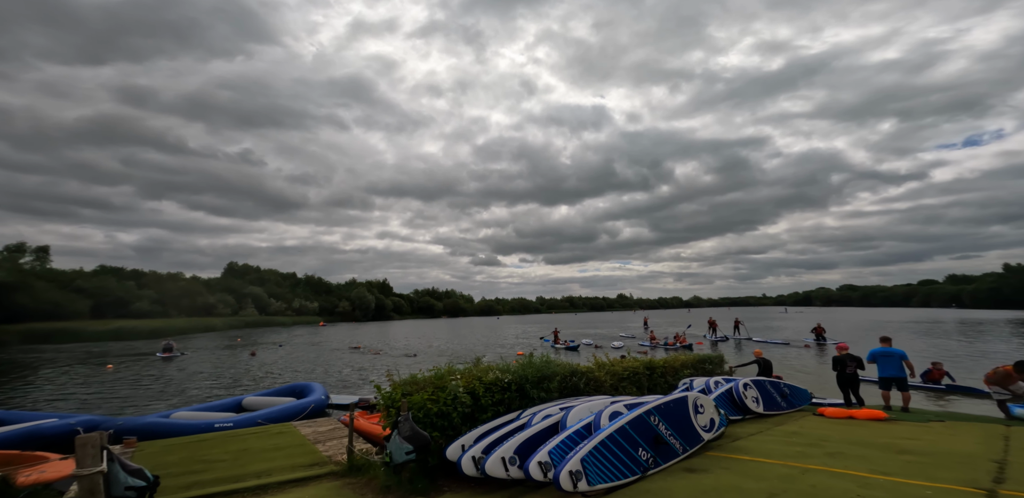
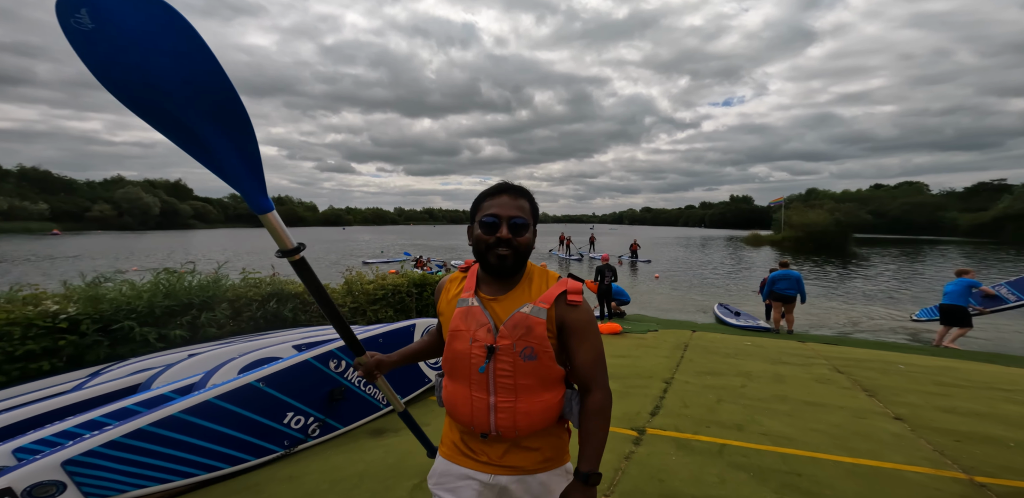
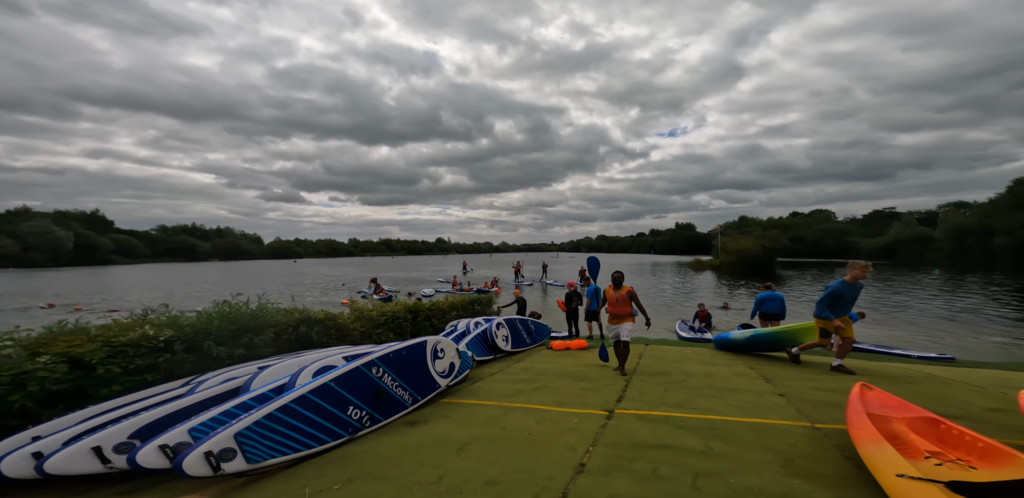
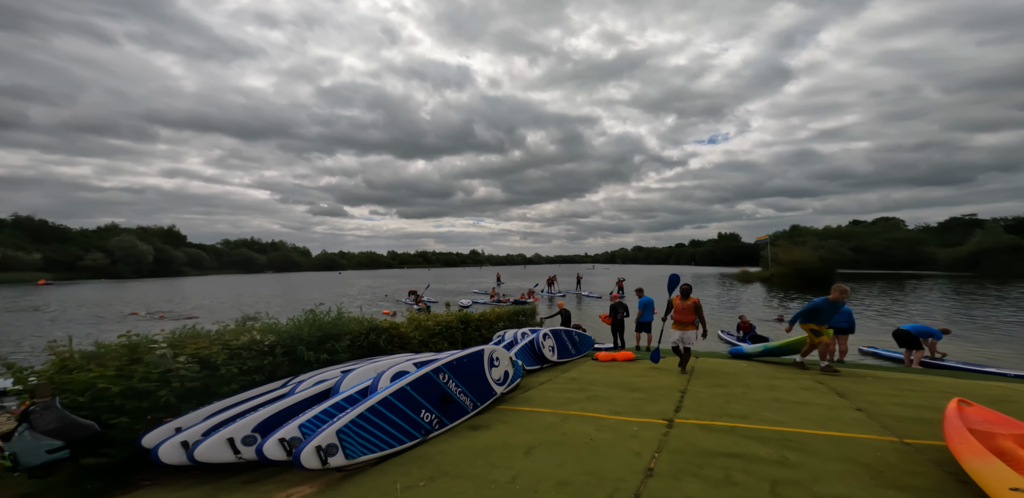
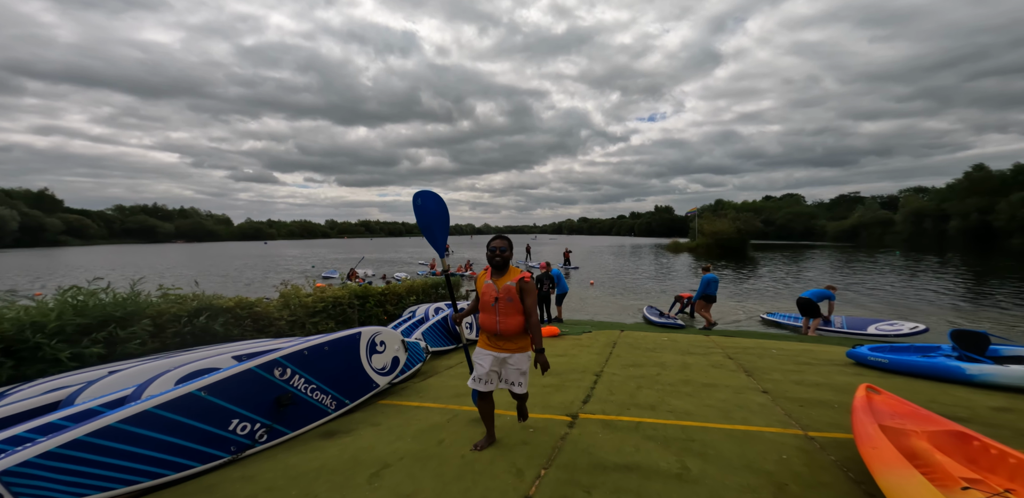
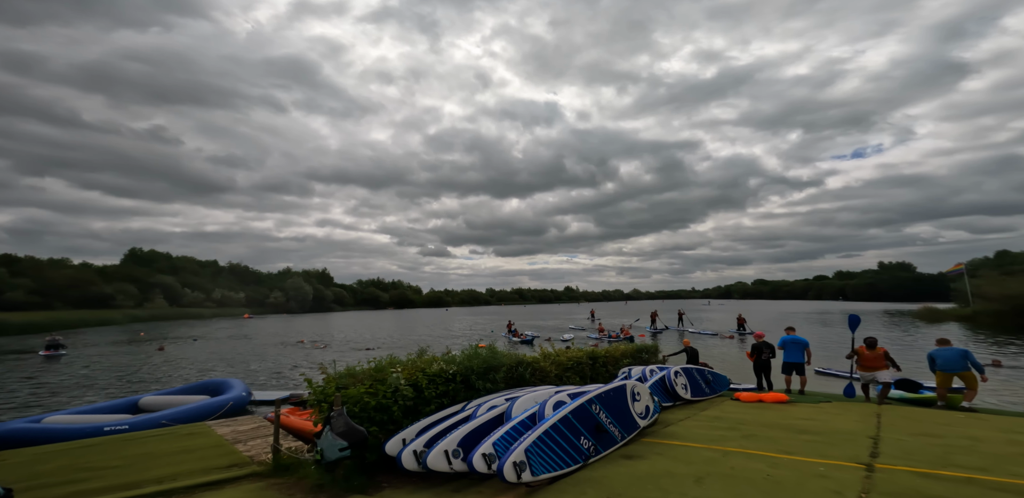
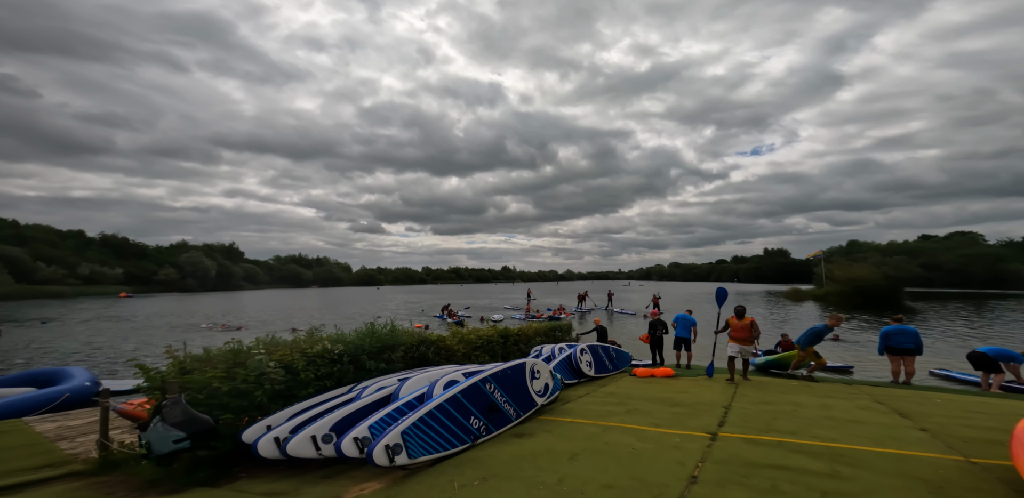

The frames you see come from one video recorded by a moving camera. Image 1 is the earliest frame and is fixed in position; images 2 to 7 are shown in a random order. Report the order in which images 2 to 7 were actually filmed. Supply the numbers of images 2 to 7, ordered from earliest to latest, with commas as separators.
6, 7, 4, 3, 5, 2
